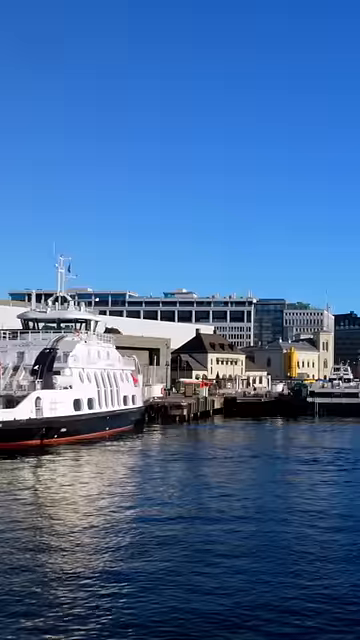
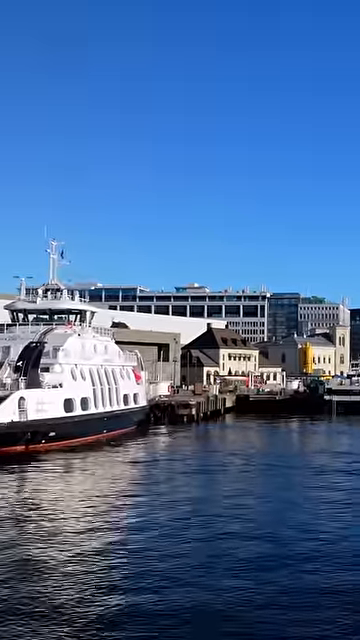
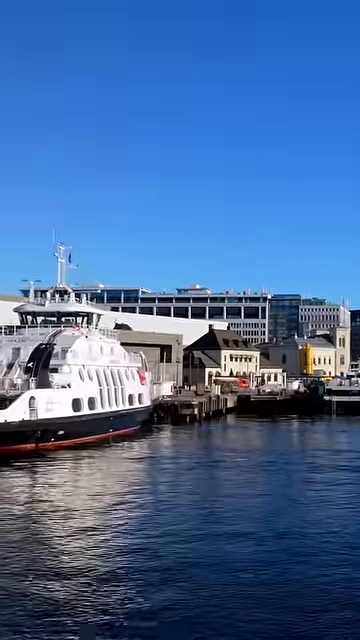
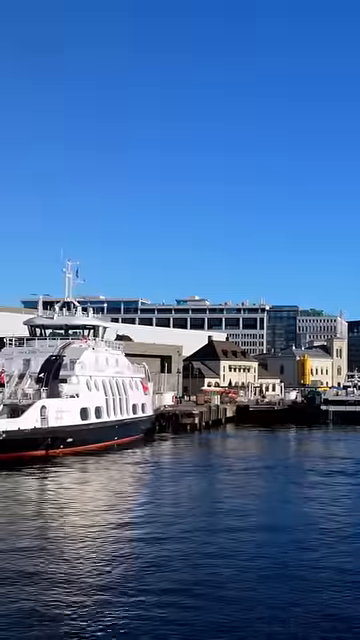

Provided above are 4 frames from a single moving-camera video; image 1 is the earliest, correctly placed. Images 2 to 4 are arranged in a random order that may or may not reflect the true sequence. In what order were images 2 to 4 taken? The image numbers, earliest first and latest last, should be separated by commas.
4, 3, 2
